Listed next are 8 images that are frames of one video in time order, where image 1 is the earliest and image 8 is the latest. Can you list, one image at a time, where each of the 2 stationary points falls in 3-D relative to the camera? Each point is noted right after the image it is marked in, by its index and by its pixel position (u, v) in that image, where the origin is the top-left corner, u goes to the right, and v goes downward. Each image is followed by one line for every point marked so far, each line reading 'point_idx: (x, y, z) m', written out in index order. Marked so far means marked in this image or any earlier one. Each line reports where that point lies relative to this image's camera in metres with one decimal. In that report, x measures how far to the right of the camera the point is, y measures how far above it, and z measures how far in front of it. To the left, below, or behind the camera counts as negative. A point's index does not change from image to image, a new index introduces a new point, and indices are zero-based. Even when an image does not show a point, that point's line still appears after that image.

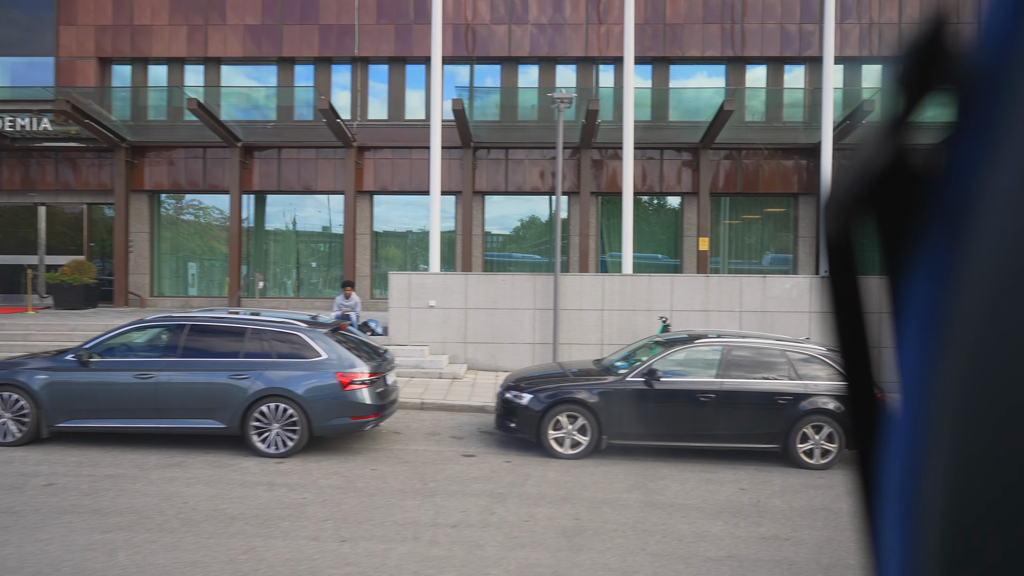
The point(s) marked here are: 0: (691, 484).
0: (+1.7, -1.9, +7.4) m
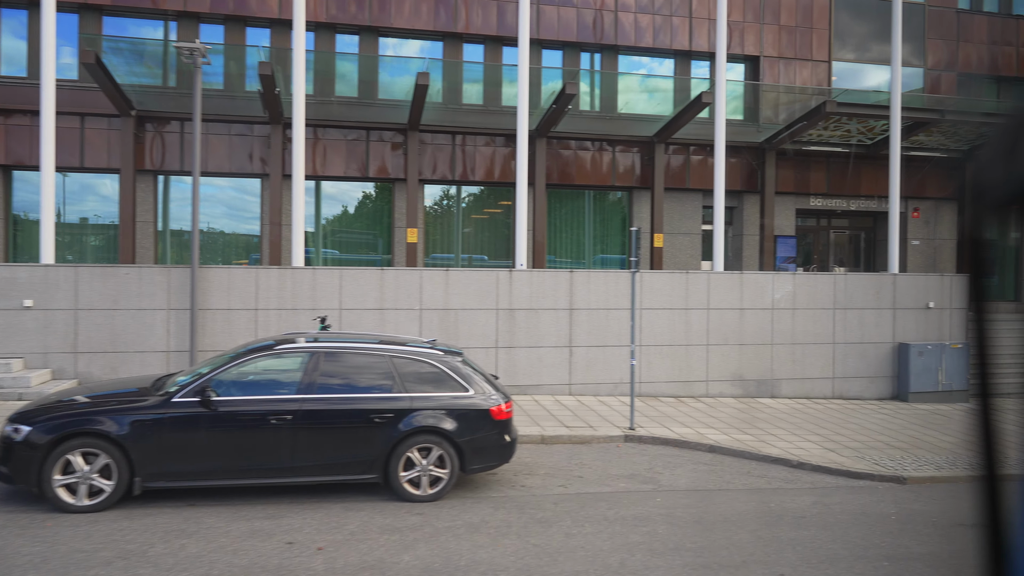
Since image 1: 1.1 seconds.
0: (-2.1, -1.9, +5.4) m
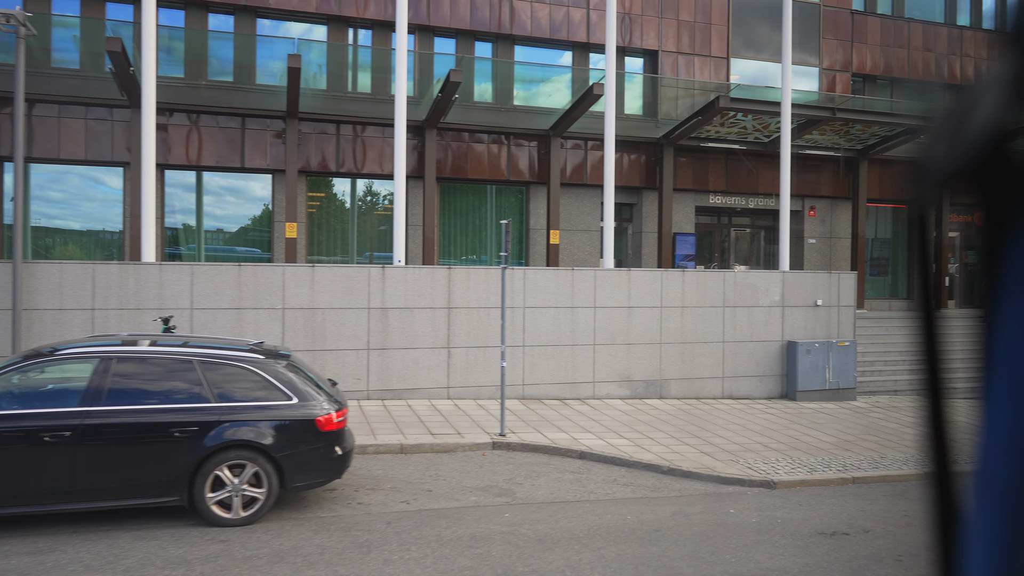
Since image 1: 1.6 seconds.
0: (-3.4, -1.8, +4.5) m
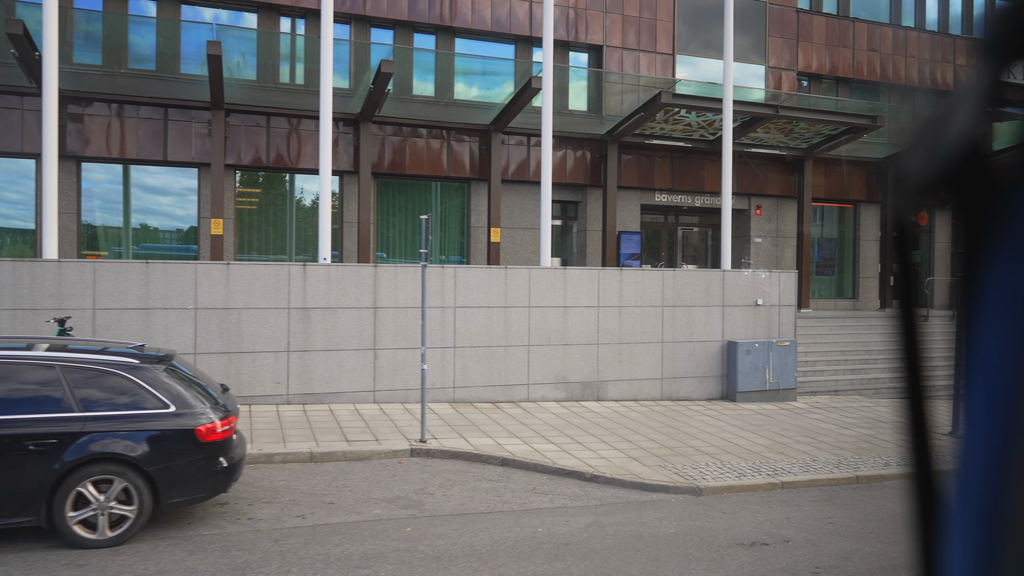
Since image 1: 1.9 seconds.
0: (-4.1, -1.8, +3.9) m
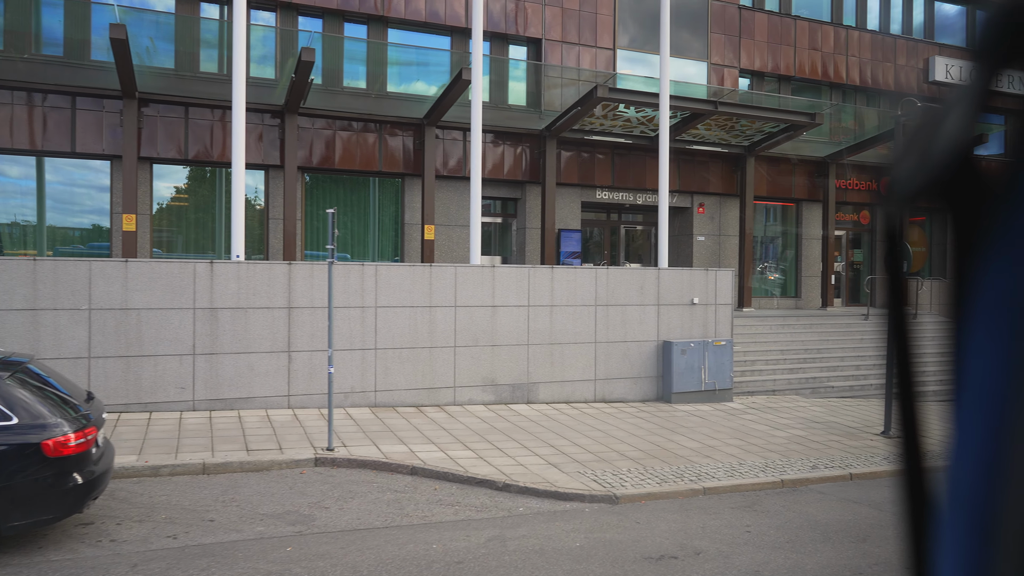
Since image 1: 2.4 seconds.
0: (-4.8, -1.8, +3.3) m
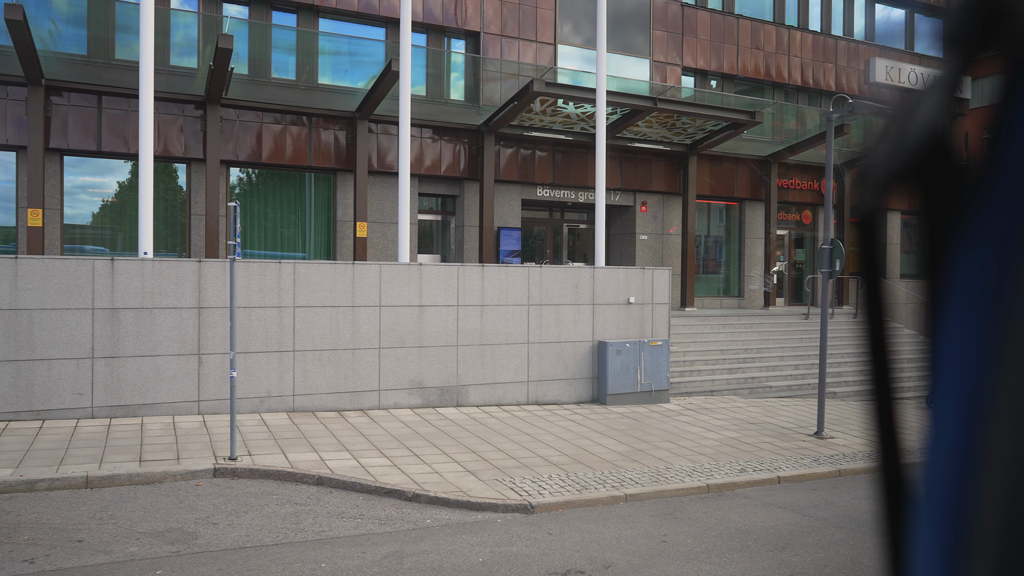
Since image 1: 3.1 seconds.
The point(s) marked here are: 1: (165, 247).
0: (-5.4, -1.8, +2.6) m
1: (-6.6, +0.8, +14.4) m
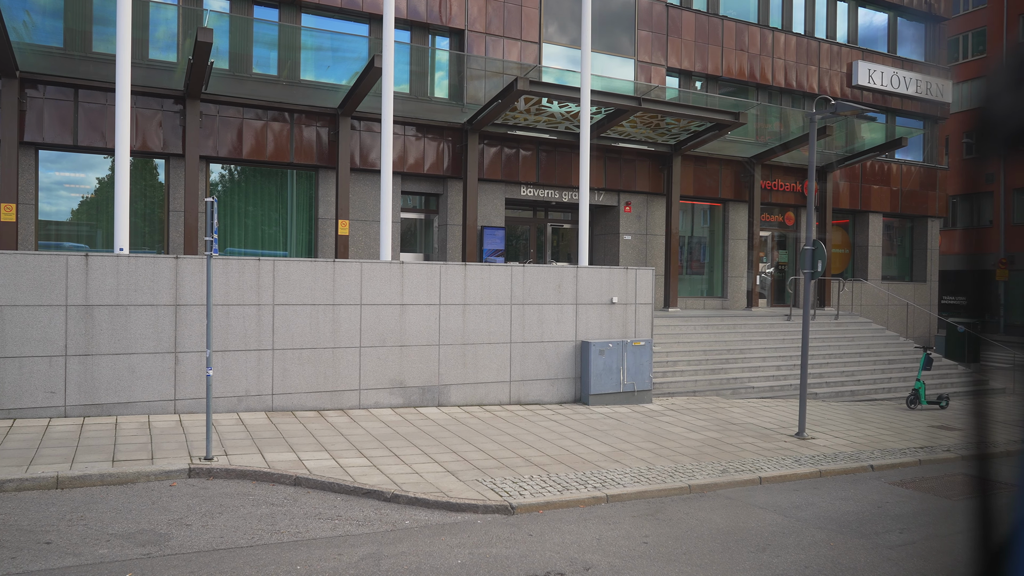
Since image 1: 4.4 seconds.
0: (-5.5, -1.7, +2.4) m
1: (-6.9, +0.8, +14.2) m
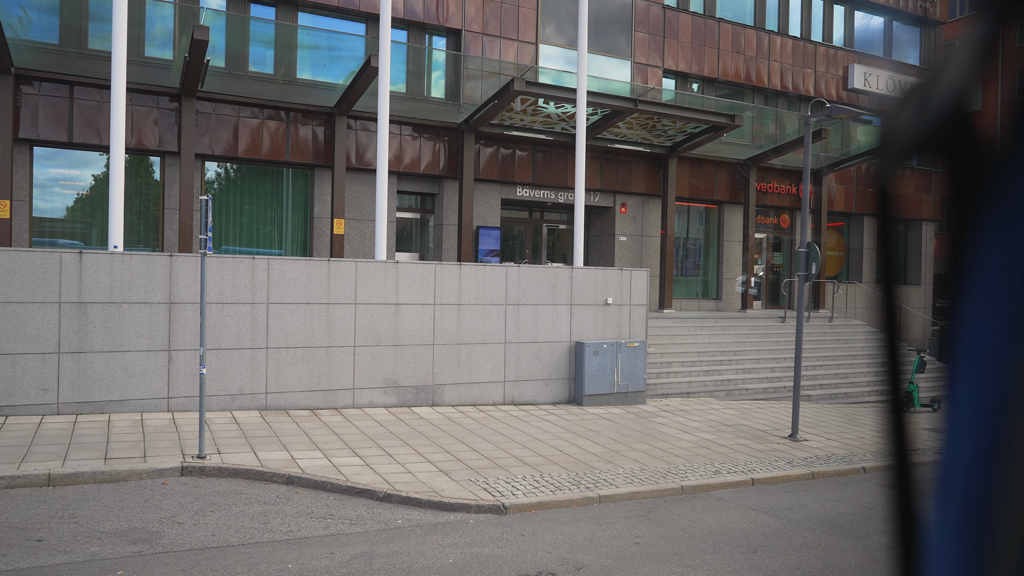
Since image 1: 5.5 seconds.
0: (-5.6, -1.7, +2.4) m
1: (-7.0, +0.9, +14.2) m
